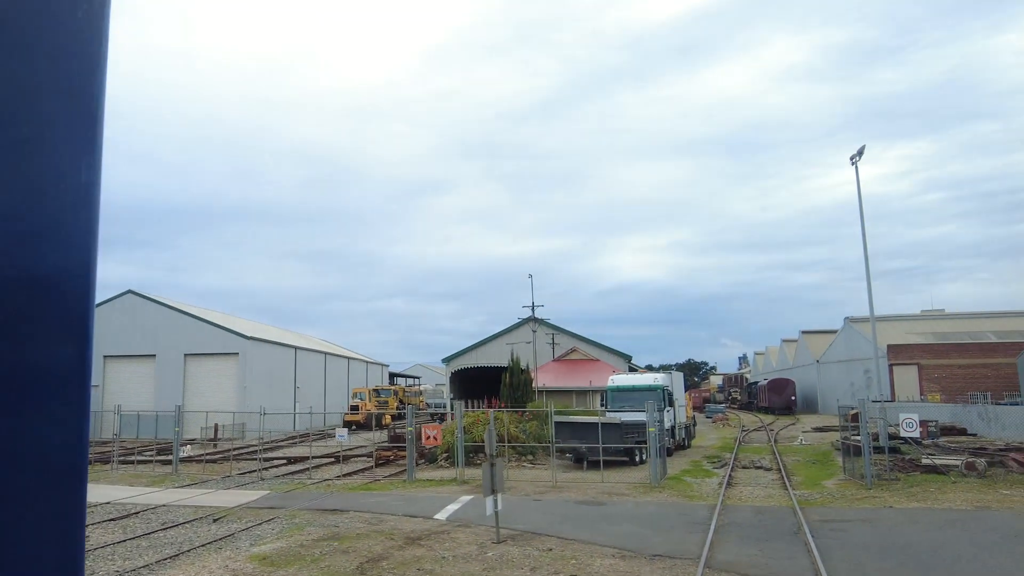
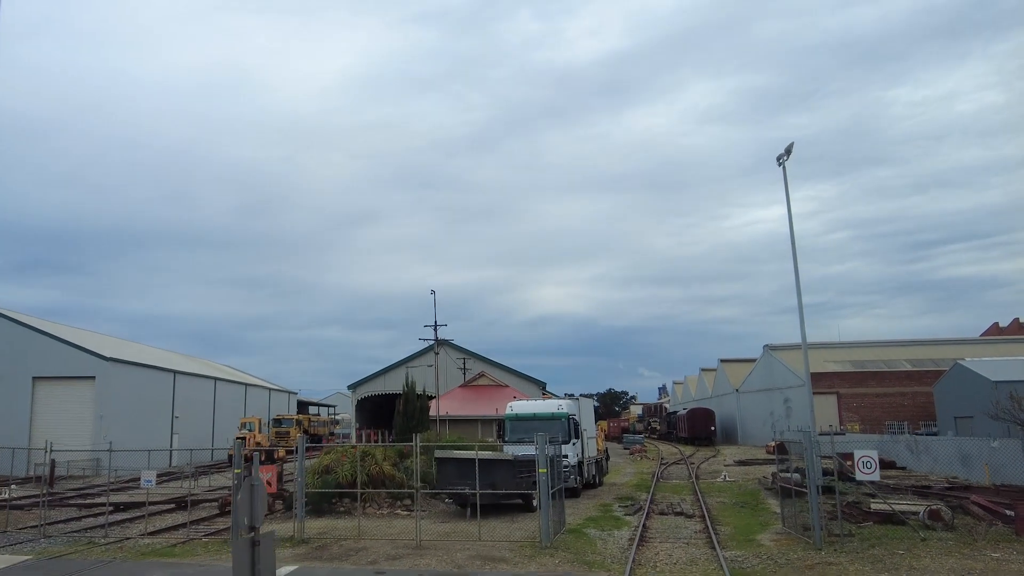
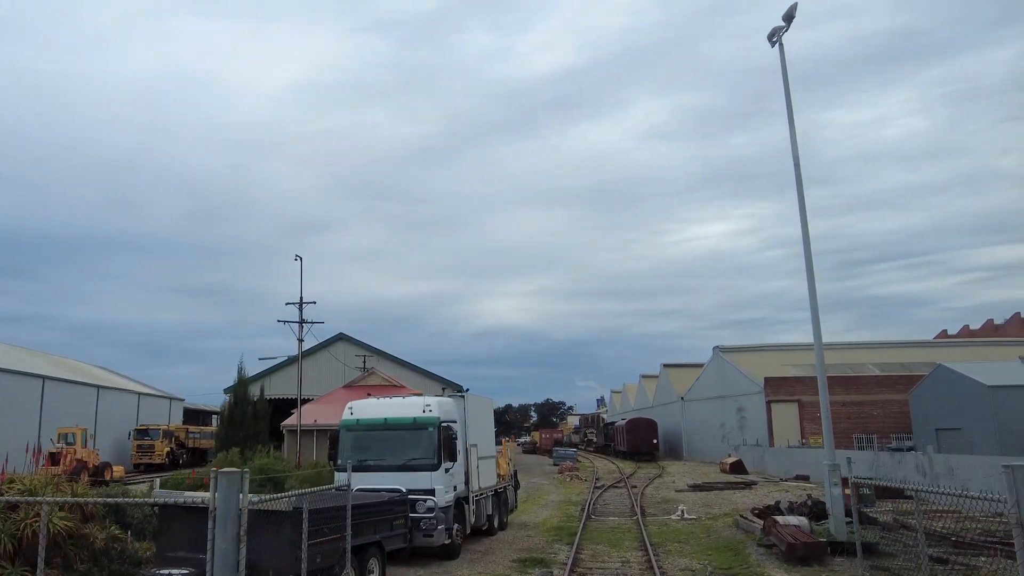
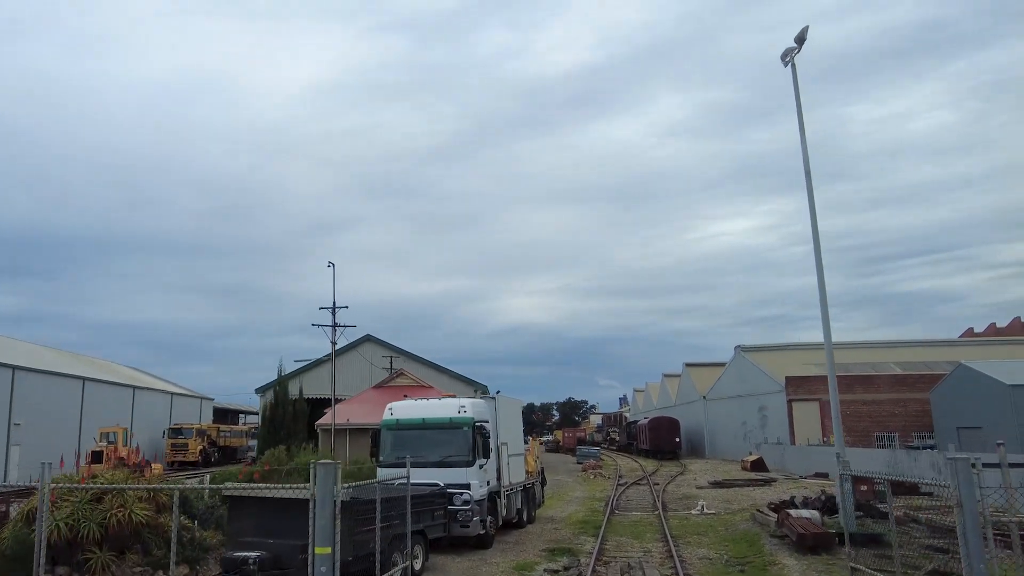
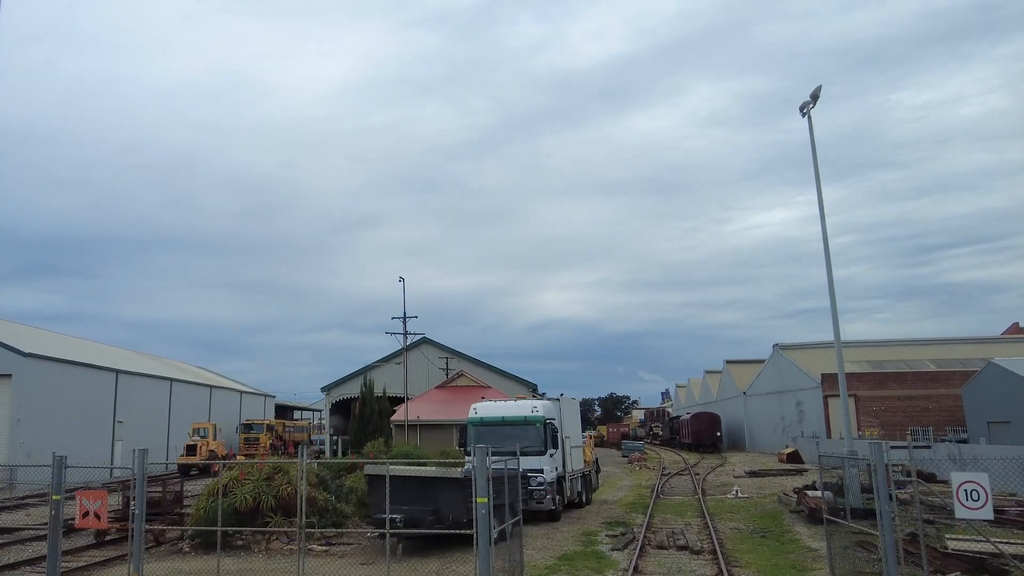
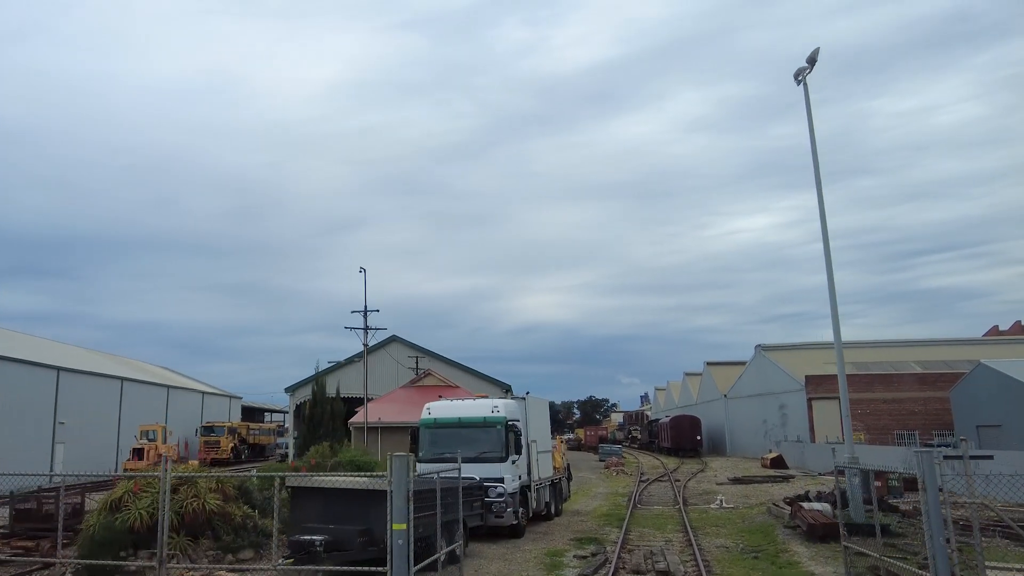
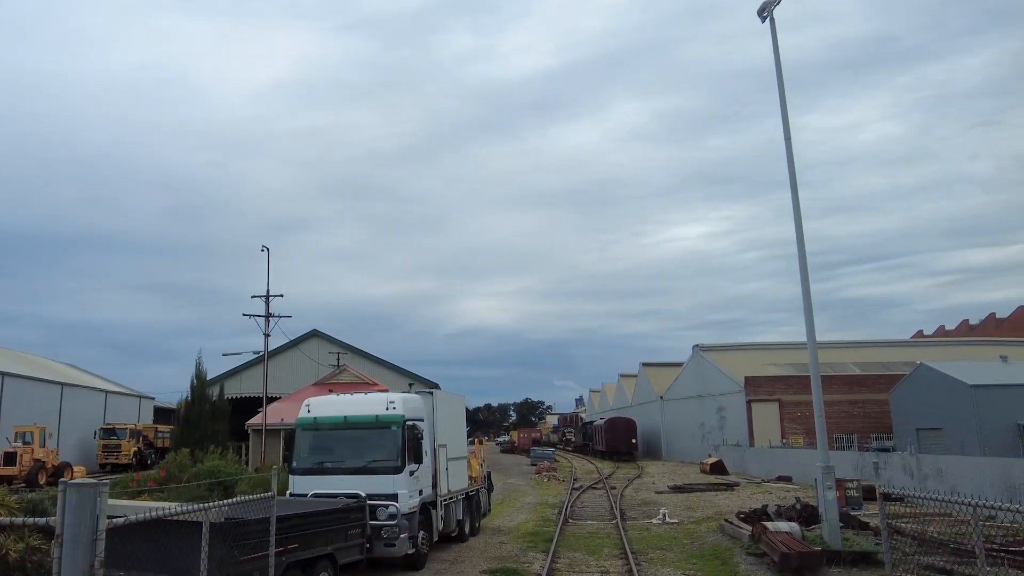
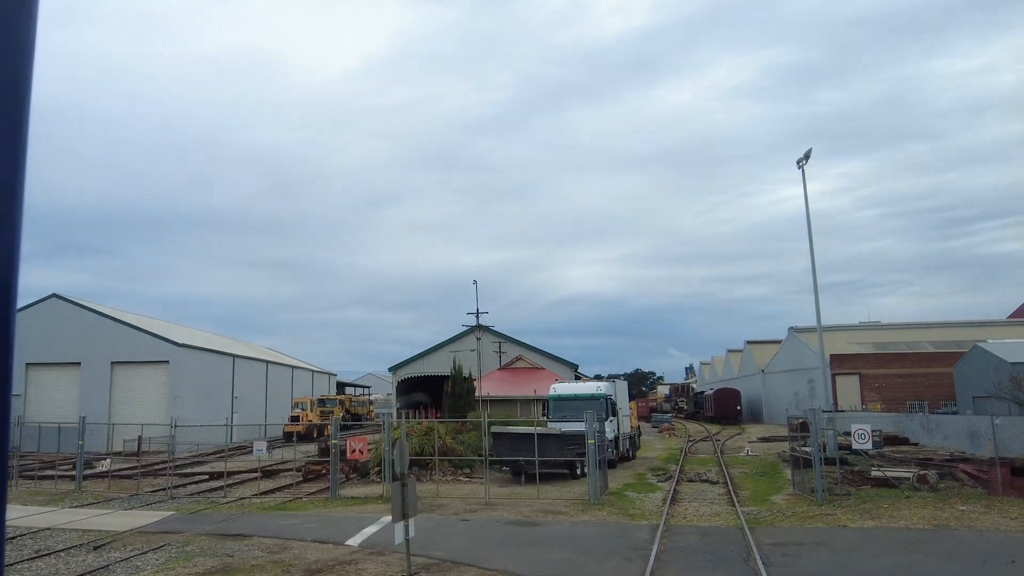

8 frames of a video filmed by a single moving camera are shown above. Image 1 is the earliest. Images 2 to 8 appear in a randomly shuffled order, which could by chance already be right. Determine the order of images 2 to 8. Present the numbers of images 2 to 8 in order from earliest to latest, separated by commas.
8, 2, 5, 6, 4, 3, 7
